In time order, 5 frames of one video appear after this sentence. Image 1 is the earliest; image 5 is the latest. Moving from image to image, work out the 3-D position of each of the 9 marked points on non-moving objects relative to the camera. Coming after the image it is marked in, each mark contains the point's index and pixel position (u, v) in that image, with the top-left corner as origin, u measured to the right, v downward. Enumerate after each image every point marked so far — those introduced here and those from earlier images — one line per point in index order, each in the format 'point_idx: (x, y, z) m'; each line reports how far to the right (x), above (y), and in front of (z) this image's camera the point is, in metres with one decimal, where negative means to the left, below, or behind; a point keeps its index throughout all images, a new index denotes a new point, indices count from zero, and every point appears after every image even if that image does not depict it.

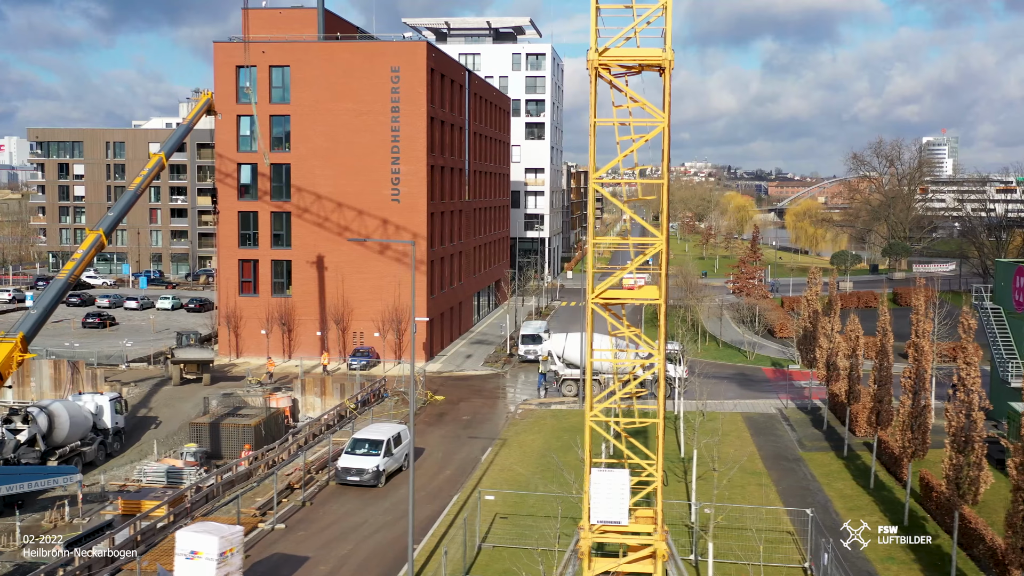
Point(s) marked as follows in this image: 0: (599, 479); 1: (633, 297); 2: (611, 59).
0: (+1.5, -3.2, +14.6) m
1: (+2.1, -0.2, +14.6) m
2: (+1.7, +3.8, +14.2) m
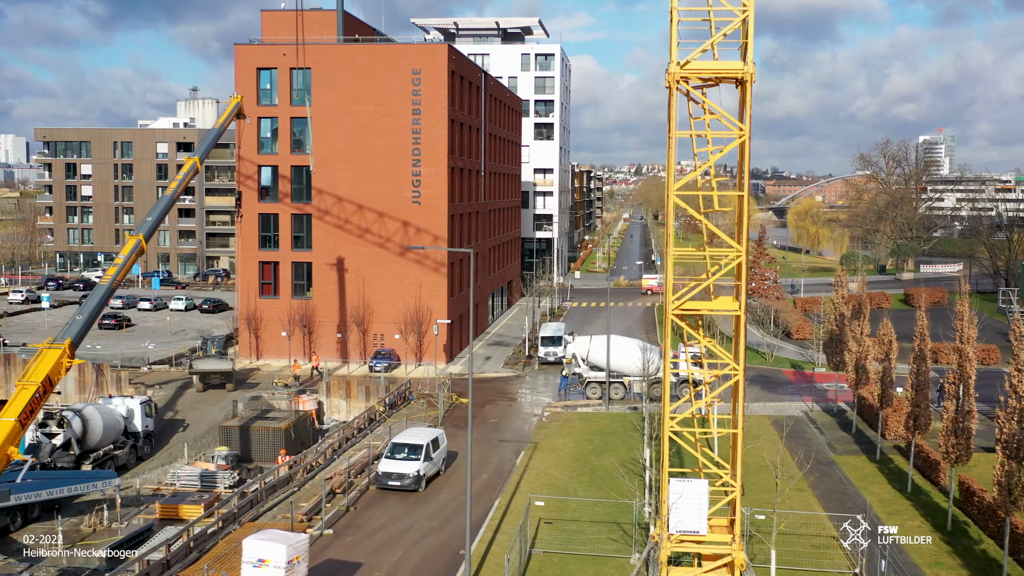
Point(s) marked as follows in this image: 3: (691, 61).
0: (+2.8, -3.4, +14.7) m
1: (+3.5, -0.3, +14.7) m
2: (+3.0, +3.6, +14.3) m
3: (+3.0, +3.7, +14.3) m
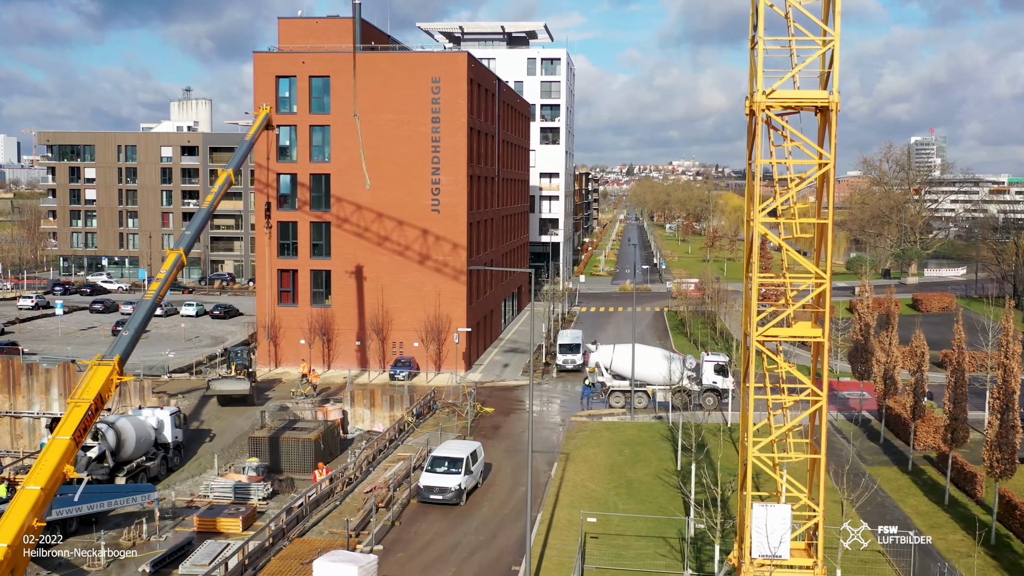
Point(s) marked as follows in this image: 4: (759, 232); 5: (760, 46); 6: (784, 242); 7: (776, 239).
0: (+4.2, -3.9, +14.9) m
1: (+4.9, -0.8, +14.8) m
2: (+4.4, +3.1, +14.4) m
3: (+4.4, +3.3, +14.4) m
4: (+4.2, +0.9, +14.7) m
5: (+4.1, +4.0, +14.3) m
6: (+4.6, +0.8, +14.6) m
7: (+4.5, +0.8, +14.6) m
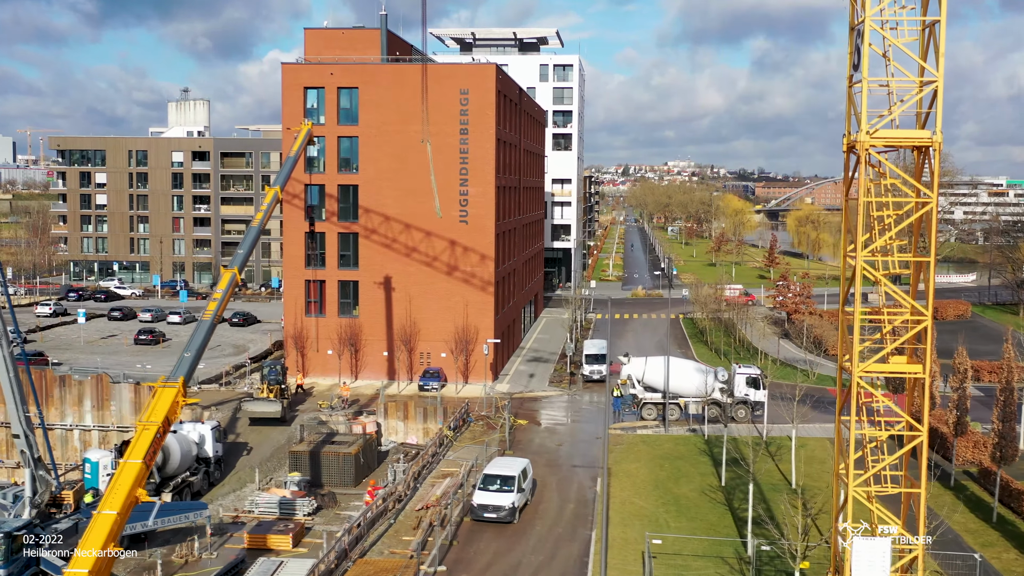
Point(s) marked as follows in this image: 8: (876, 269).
0: (+6.0, -4.5, +15.0) m
1: (+6.6, -1.4, +15.0) m
2: (+6.2, +2.5, +14.6) m
3: (+6.1, +2.7, +14.6) m
4: (+6.0, +0.3, +14.9) m
5: (+5.9, +3.4, +14.5) m
6: (+6.3, +0.2, +14.8) m
7: (+6.2, +0.2, +14.8) m
8: (+6.2, +0.3, +14.8) m
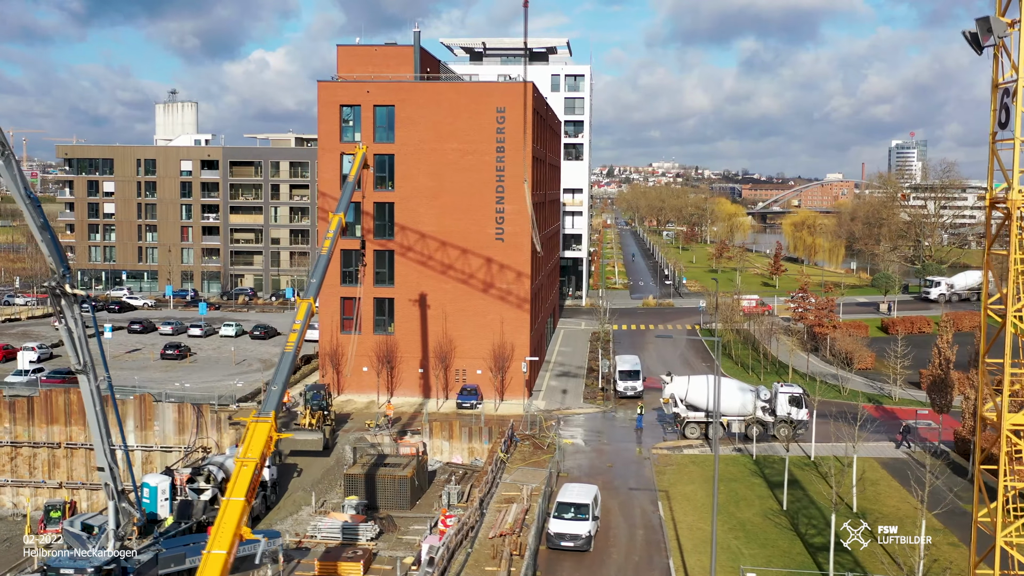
0: (+8.6, -5.4, +15.3) m
1: (+9.3, -2.3, +15.3) m
2: (+8.8, +1.6, +14.9) m
3: (+8.8, +1.7, +14.9) m
4: (+8.6, -0.6, +15.2) m
5: (+8.5, +2.4, +14.8) m
6: (+9.0, -0.8, +15.1) m
7: (+8.9, -0.7, +15.1) m
8: (+8.9, -0.6, +15.1) m
